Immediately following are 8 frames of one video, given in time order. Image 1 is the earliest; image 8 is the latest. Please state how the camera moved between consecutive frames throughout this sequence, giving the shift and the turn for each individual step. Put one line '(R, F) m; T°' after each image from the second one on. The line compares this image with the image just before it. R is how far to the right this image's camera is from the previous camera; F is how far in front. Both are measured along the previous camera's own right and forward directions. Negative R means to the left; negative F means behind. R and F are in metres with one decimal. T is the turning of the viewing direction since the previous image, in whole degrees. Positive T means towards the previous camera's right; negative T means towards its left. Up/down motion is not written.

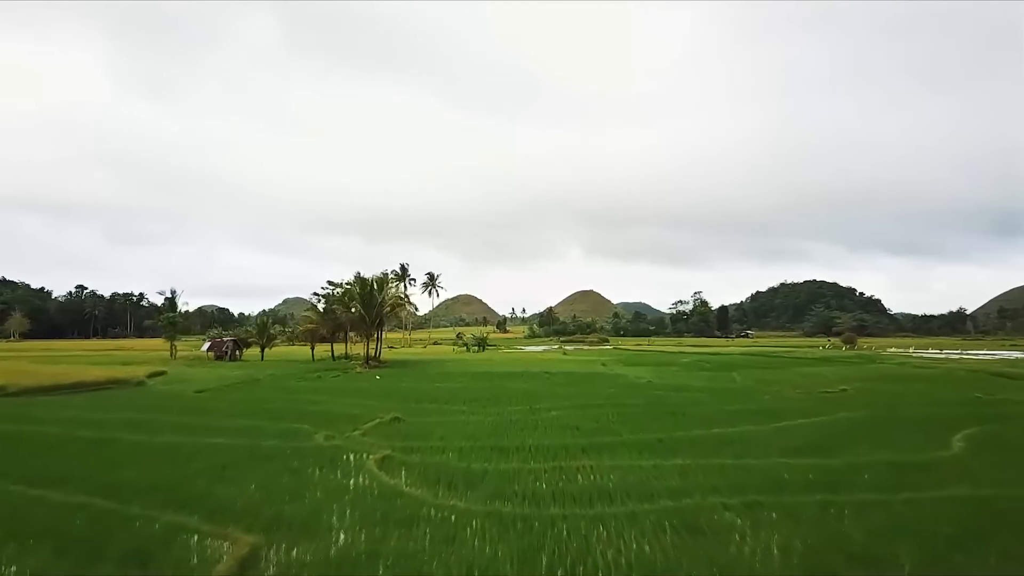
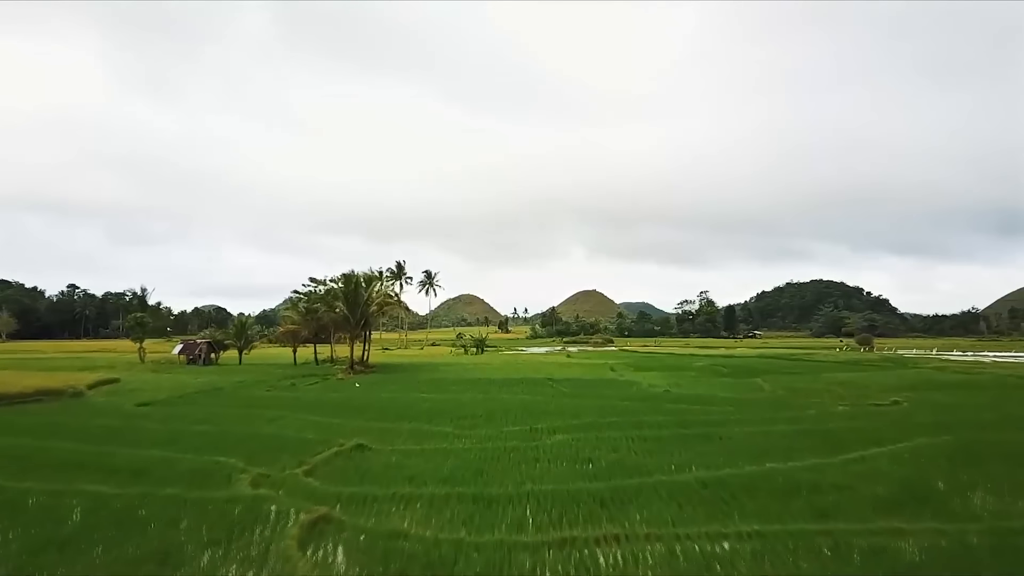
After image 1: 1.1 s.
(+0.2, +4.2) m; 0°
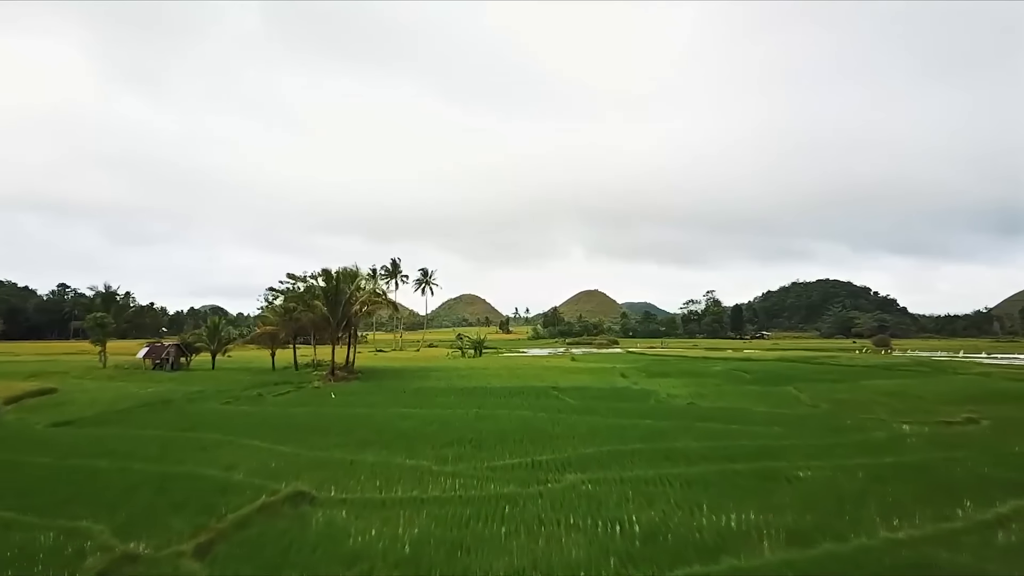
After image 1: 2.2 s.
(+0.1, +4.4) m; 0°
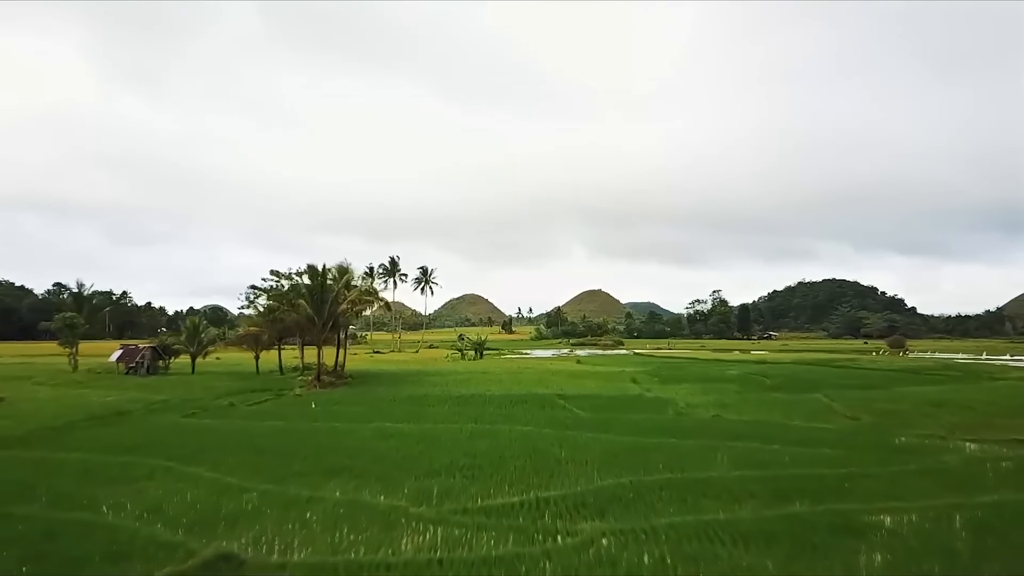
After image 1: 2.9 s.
(+0.1, +3.1) m; 0°
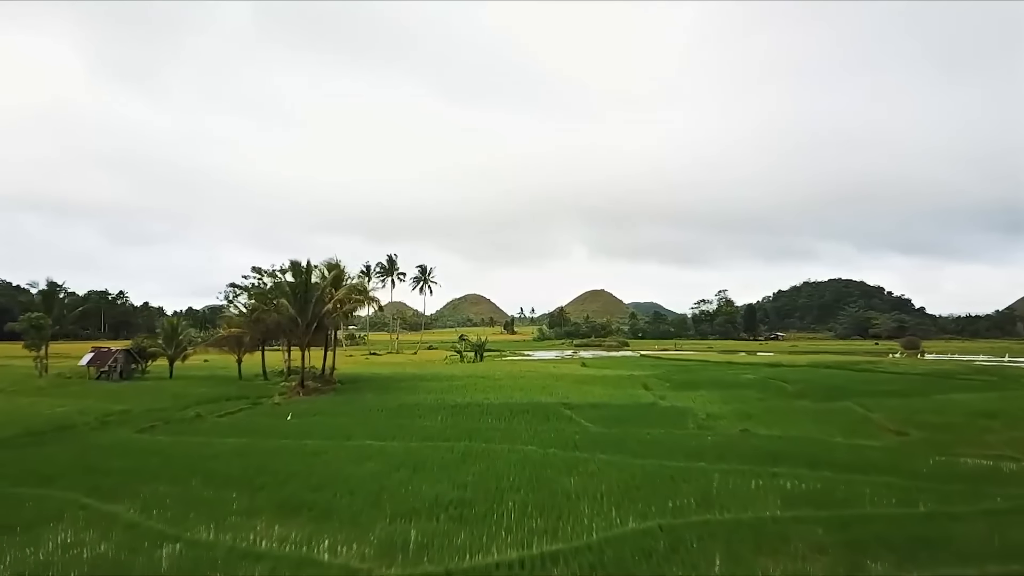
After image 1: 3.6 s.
(+0.1, +2.8) m; 0°
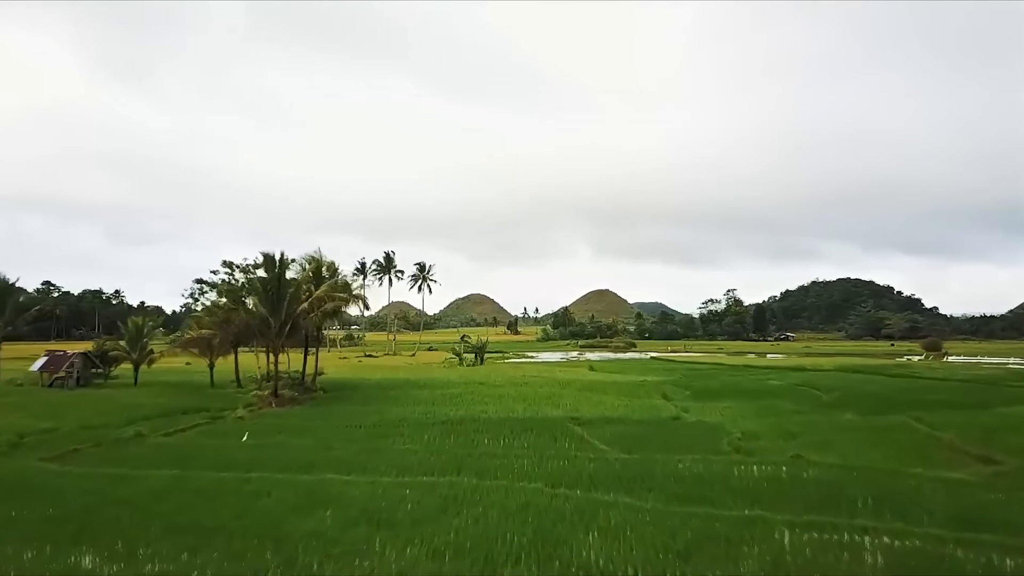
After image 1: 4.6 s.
(+0.1, +3.8) m; 0°
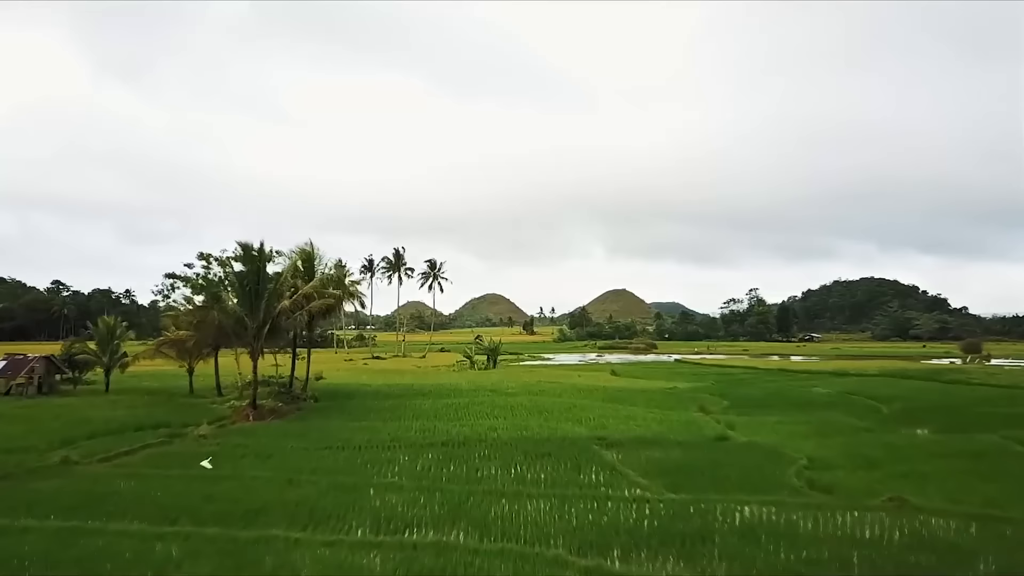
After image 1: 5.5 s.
(0.0, +3.9) m; -1°
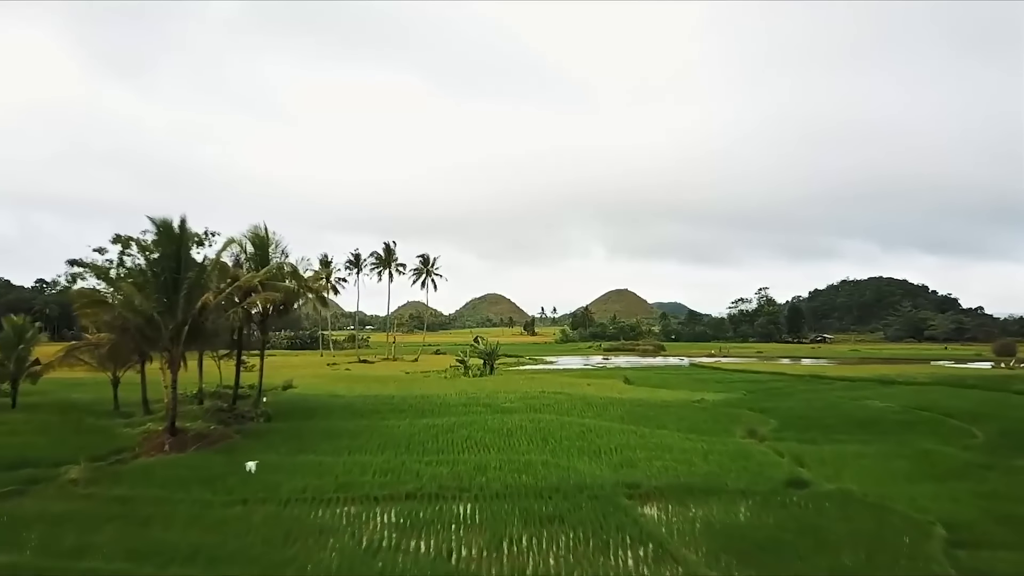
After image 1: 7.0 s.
(+0.1, +5.6) m; 0°
